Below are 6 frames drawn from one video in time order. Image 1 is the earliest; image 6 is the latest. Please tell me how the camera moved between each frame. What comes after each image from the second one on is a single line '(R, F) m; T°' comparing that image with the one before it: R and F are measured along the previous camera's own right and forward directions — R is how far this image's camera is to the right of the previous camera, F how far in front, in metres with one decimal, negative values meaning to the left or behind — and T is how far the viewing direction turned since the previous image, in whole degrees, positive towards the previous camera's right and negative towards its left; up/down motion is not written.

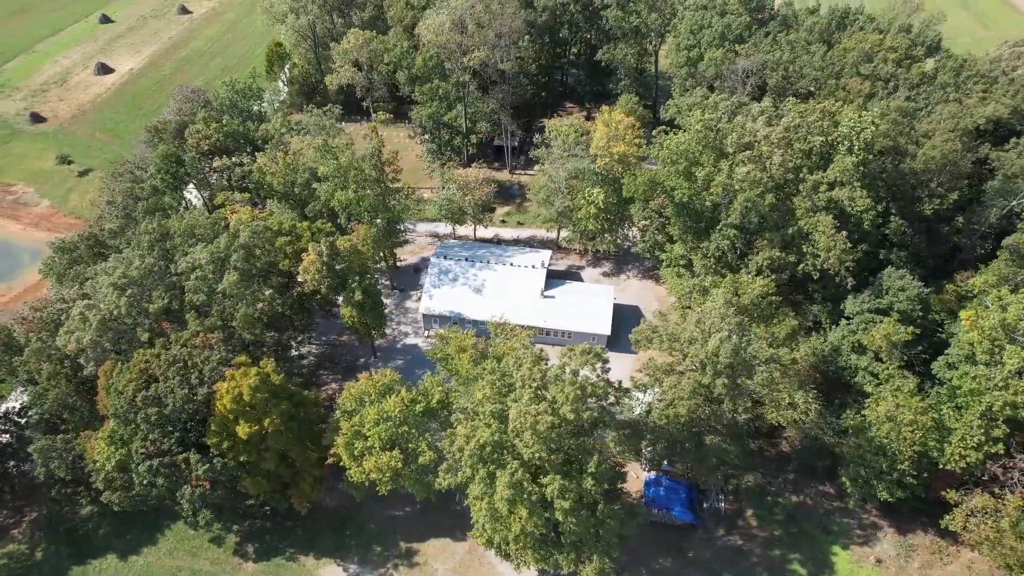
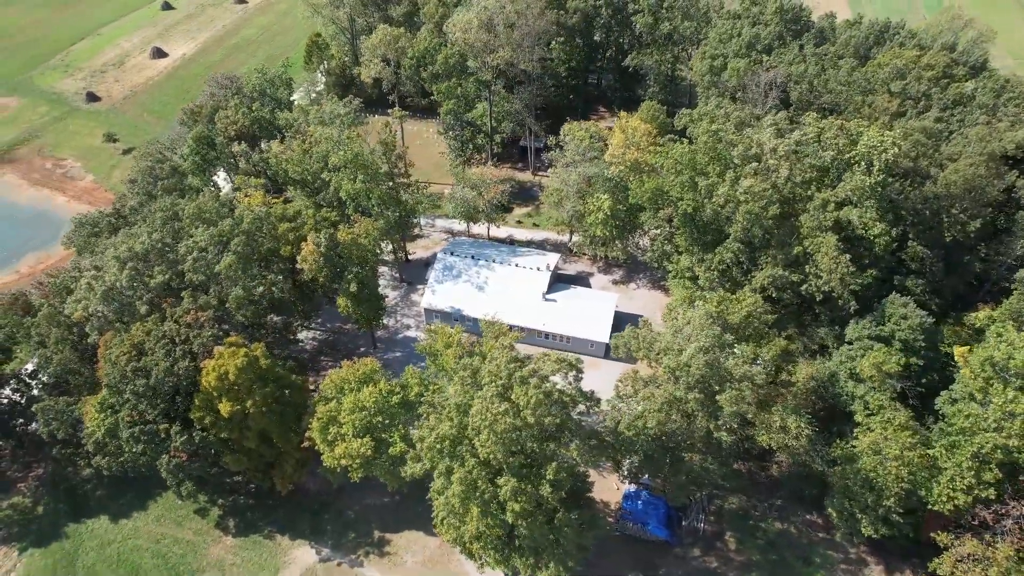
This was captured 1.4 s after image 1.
(+3.3, +0.2) m; -4°
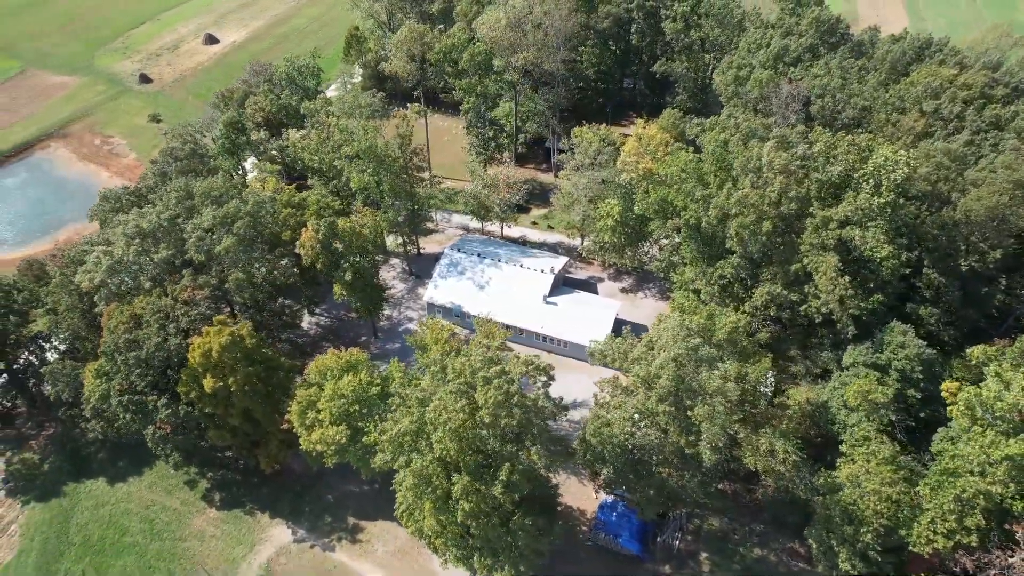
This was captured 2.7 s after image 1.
(+3.4, +0.2) m; -4°
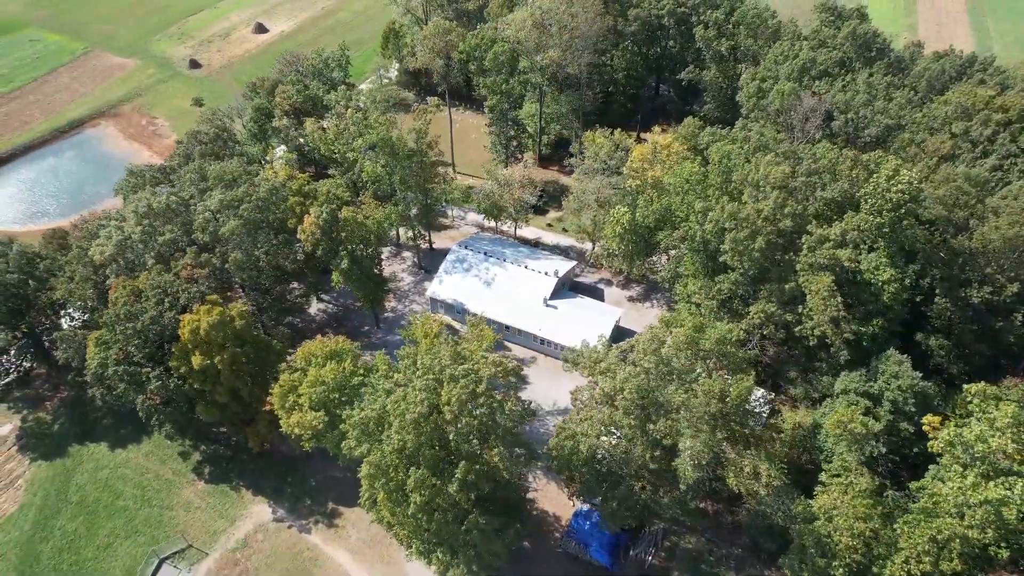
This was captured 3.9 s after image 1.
(+3.3, +0.2) m; -4°
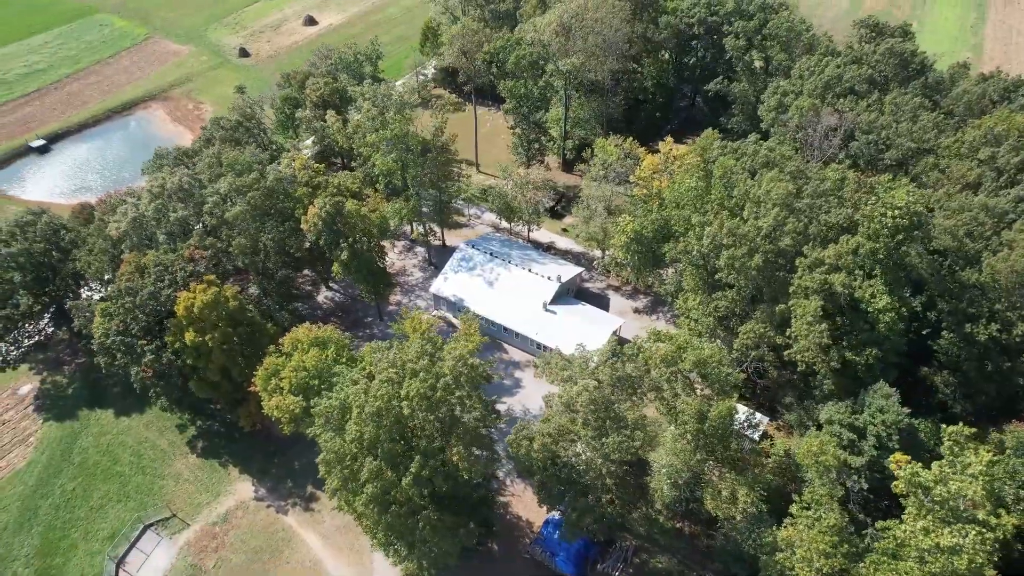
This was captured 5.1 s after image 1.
(+3.5, +0.1) m; -4°
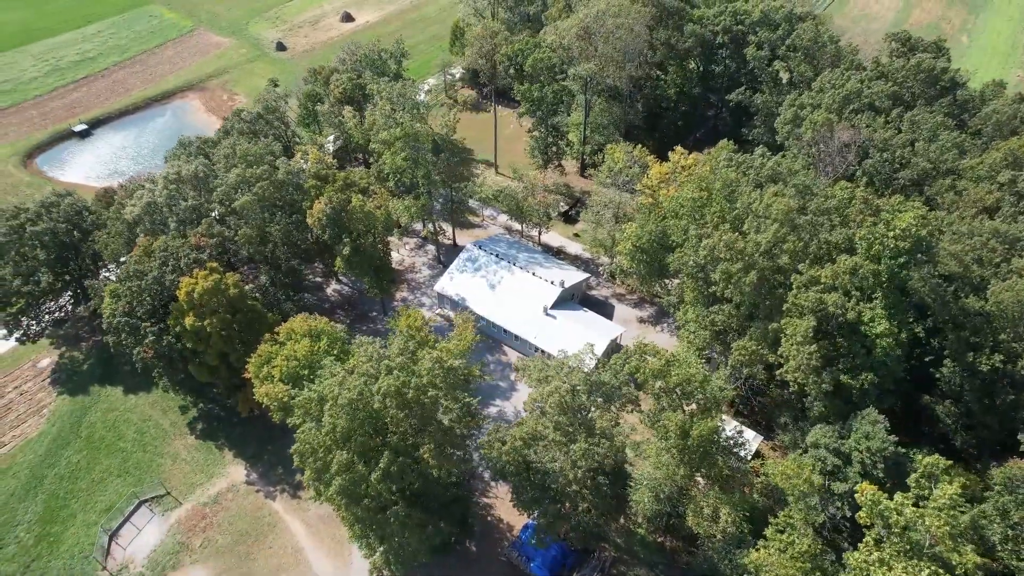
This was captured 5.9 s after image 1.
(+2.5, 0.0) m; -3°
